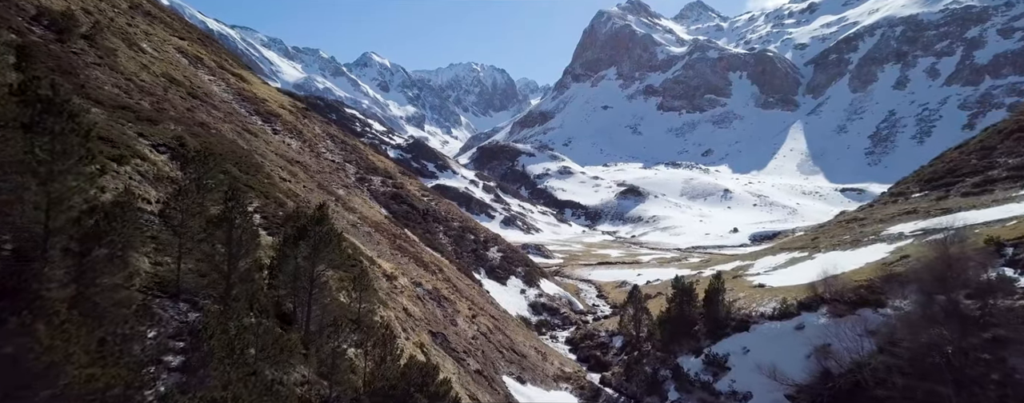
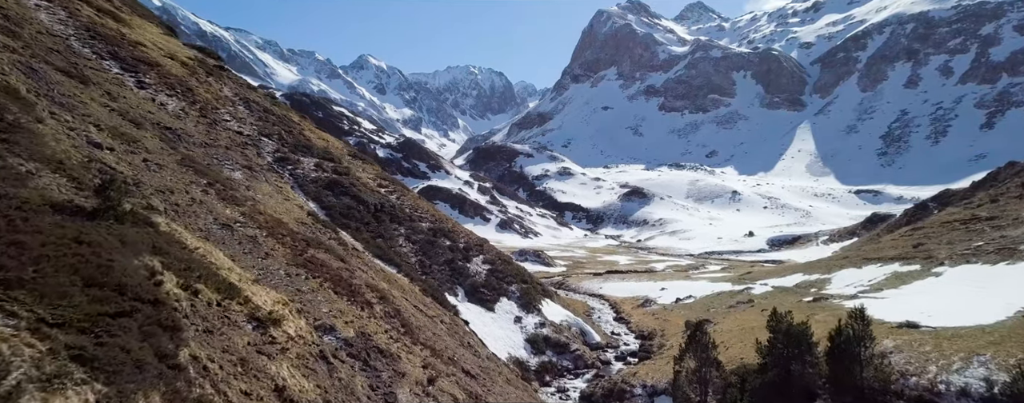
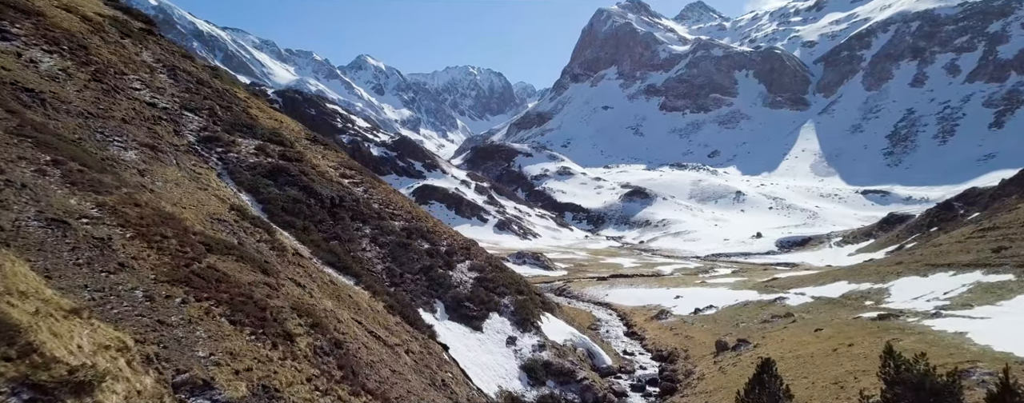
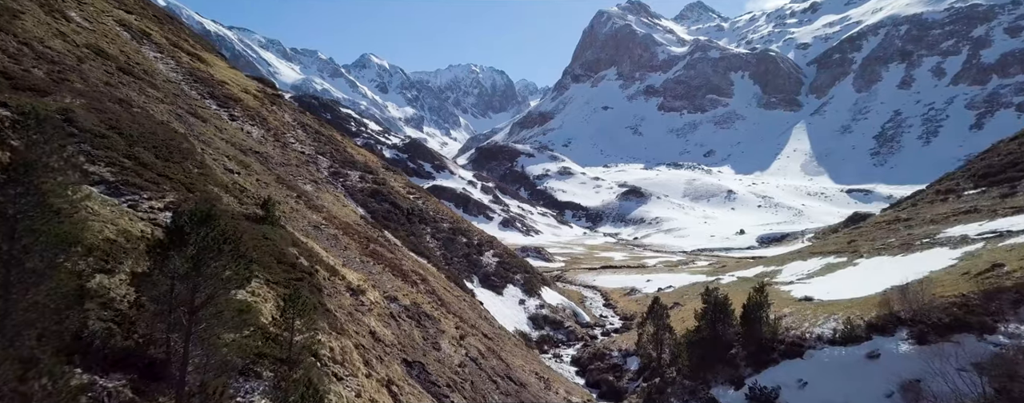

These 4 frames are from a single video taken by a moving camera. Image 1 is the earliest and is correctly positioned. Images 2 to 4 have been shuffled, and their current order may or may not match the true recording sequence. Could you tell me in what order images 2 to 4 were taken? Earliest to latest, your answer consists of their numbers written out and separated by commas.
4, 2, 3
